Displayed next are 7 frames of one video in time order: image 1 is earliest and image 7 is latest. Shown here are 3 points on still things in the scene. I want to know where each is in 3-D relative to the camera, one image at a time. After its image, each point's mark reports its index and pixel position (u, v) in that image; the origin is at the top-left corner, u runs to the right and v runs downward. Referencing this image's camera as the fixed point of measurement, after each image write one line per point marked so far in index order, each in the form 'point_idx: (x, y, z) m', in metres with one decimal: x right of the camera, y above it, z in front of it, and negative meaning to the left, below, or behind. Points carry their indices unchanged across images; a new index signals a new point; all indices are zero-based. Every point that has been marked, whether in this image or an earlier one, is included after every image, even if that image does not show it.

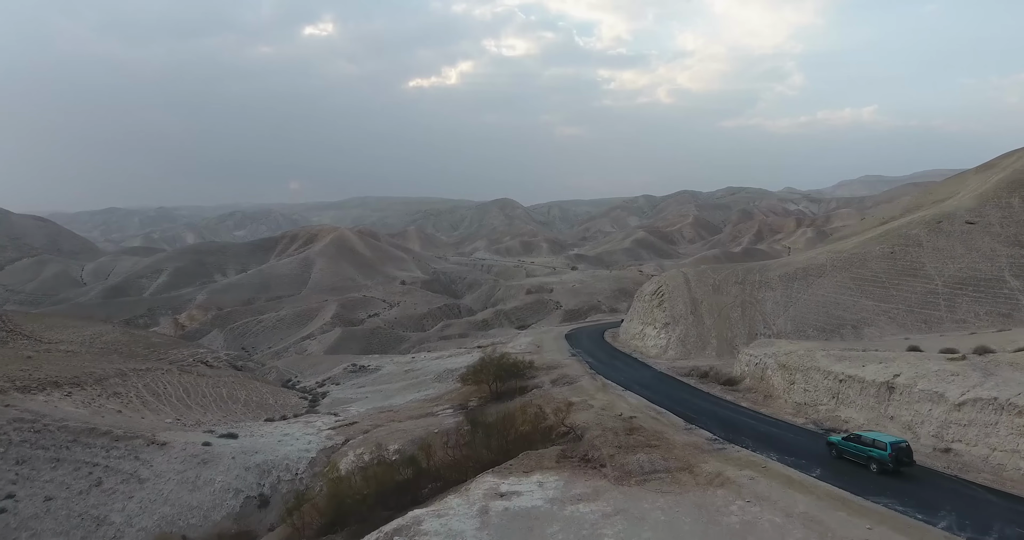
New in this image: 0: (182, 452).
0: (-10.2, -5.6, +15.3) m
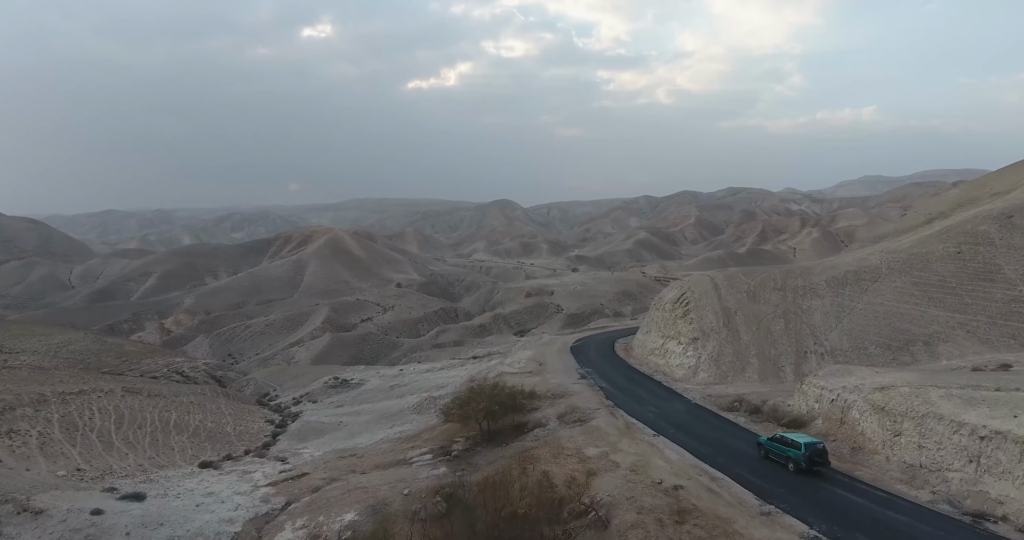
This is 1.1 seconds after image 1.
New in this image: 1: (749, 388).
0: (-10.3, -5.8, +11.3) m
1: (+8.7, -4.4, +17.9) m
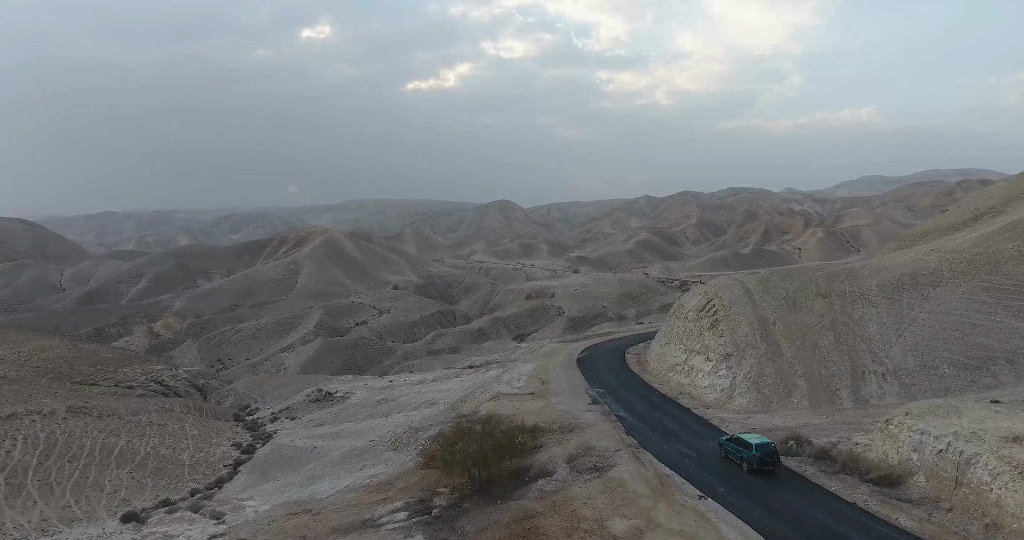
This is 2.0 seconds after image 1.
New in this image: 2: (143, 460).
0: (-10.3, -6.0, +8.1) m
1: (+8.7, -4.5, +14.8) m
2: (-14.8, -7.6, +19.7) m
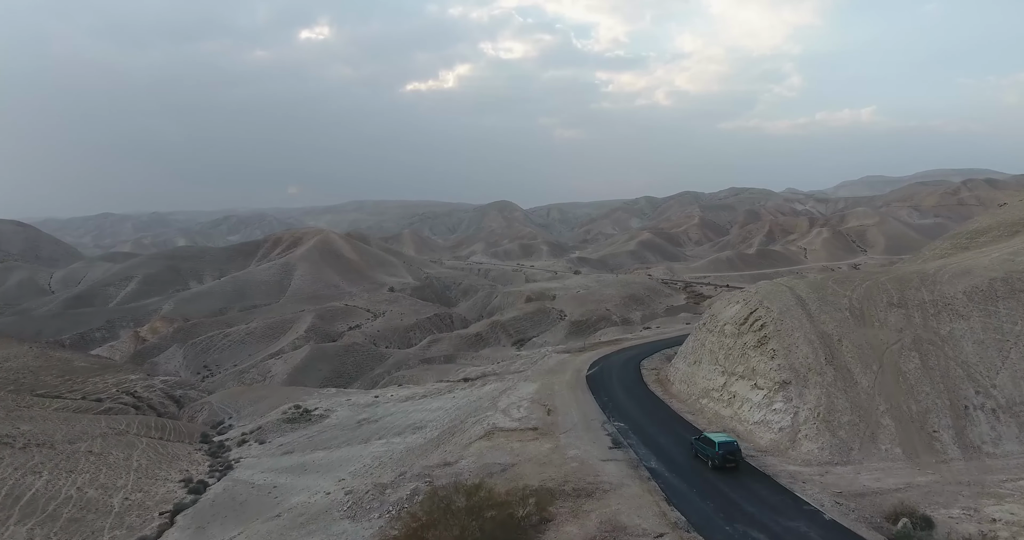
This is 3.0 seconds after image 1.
0: (-10.4, -6.1, +4.5) m
1: (+8.6, -4.7, +11.2) m
2: (-14.8, -7.8, +16.1) m
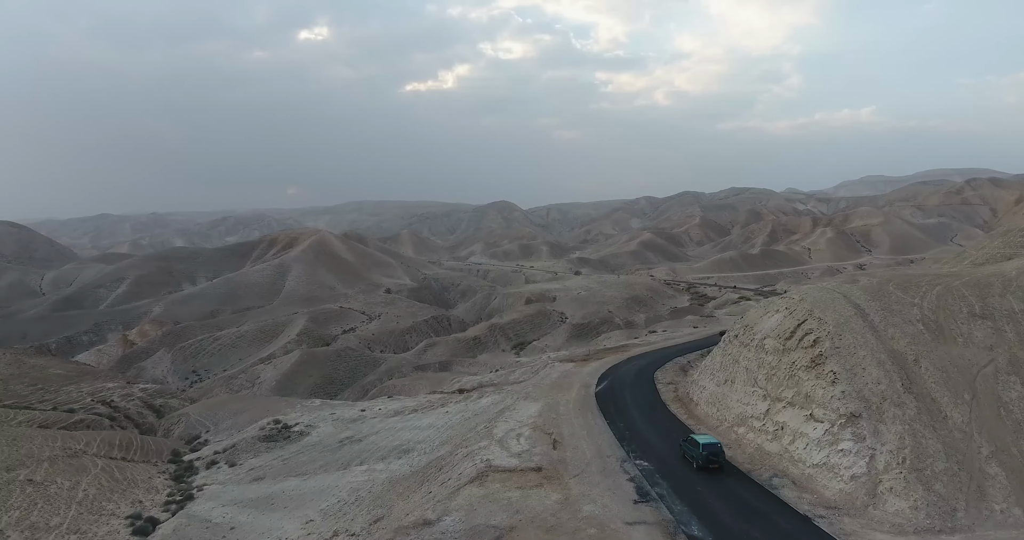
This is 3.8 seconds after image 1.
0: (-10.4, -6.2, +1.8) m
1: (+8.6, -4.7, +8.5) m
2: (-14.9, -7.9, +13.4) m
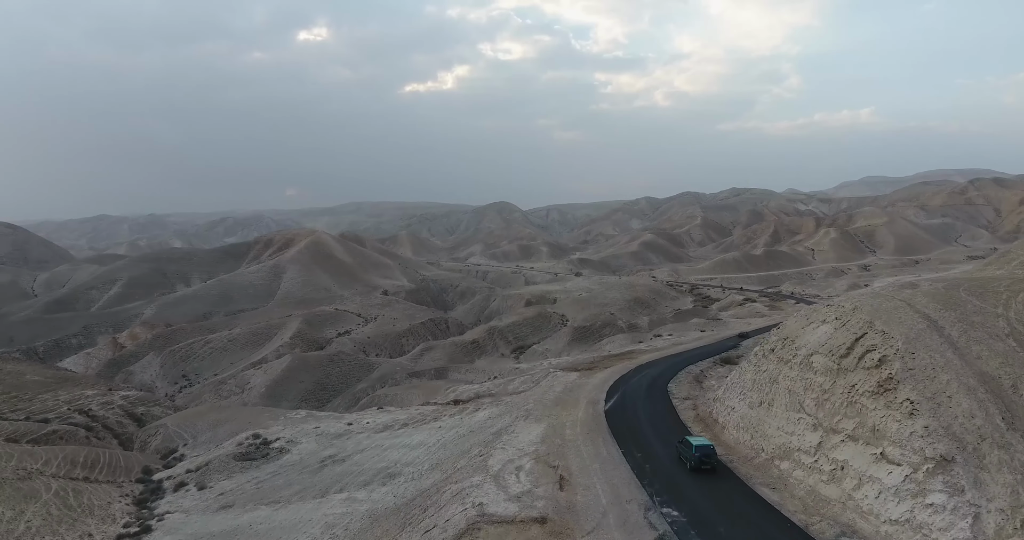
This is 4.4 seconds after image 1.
0: (-10.5, -6.3, -0.5) m
1: (+8.5, -4.8, +6.2) m
2: (-14.9, -8.0, +11.1) m
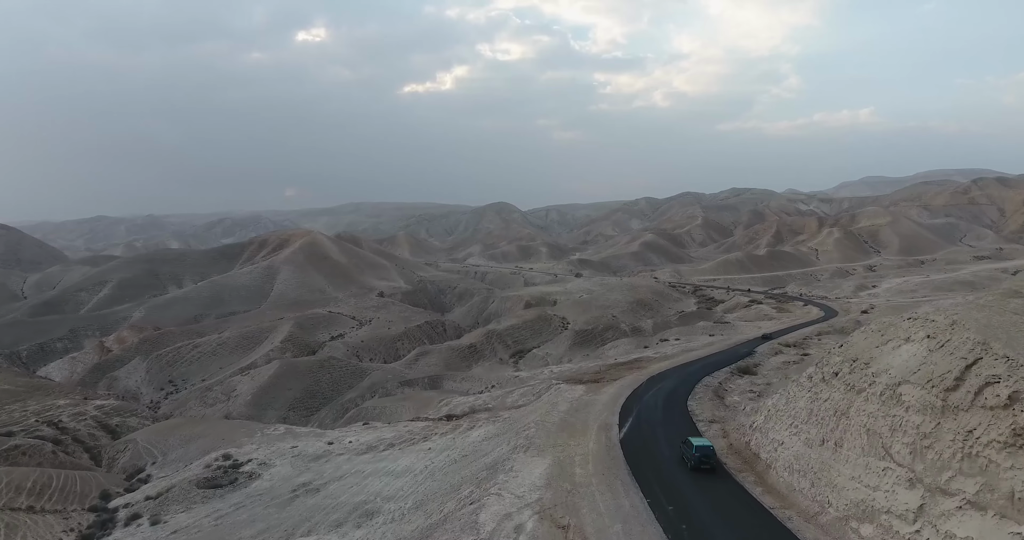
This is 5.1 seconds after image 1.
0: (-10.5, -6.3, -3.2) m
1: (+8.5, -4.9, +3.6) m
2: (-14.9, -8.0, +8.4) m
